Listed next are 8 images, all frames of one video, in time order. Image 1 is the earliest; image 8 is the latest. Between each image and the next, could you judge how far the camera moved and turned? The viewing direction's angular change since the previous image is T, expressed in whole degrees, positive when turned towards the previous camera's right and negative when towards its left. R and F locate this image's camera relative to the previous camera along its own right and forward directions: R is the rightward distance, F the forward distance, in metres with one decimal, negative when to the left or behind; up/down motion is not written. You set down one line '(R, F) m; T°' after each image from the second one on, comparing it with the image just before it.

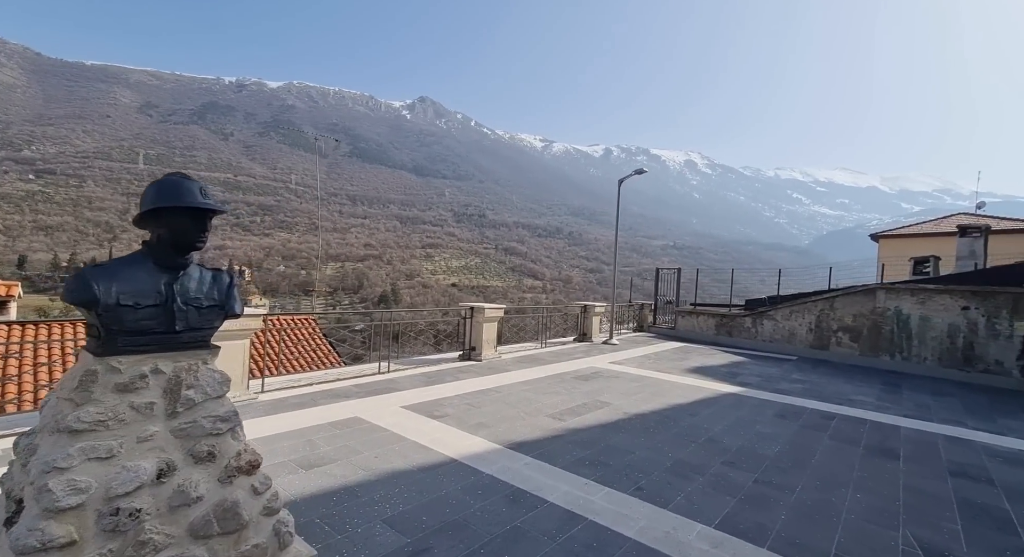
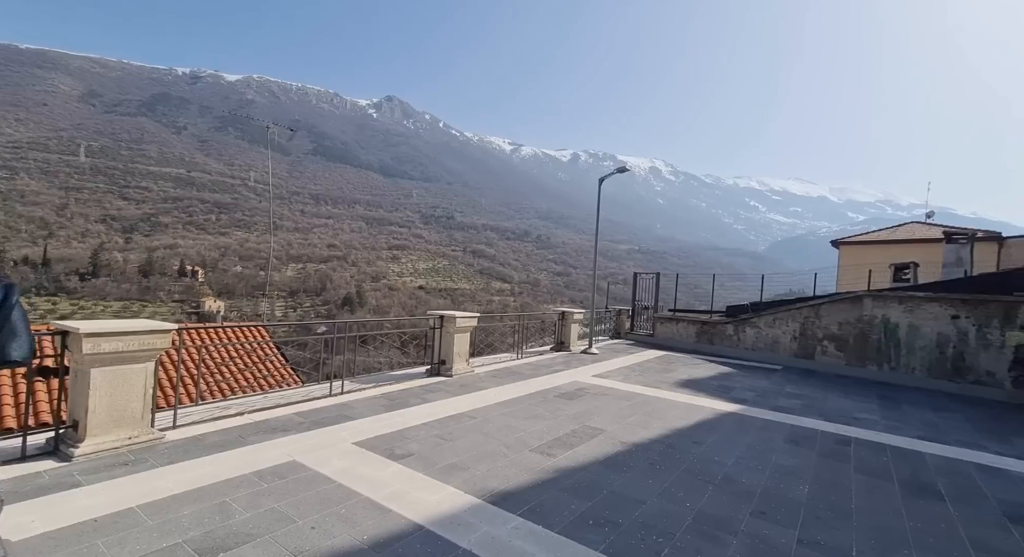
(-0.1, +0.9) m; +4°
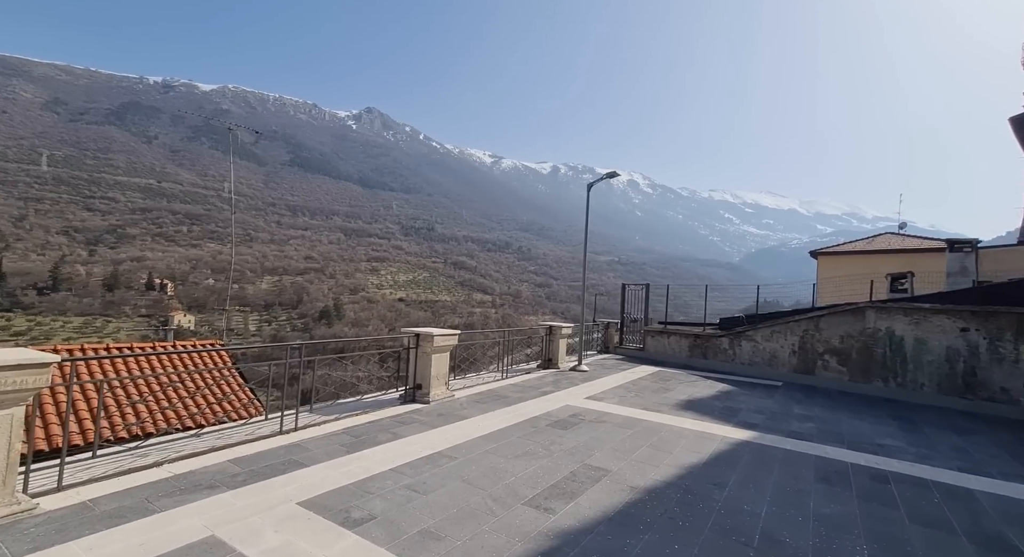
(0.0, +0.8) m; +2°
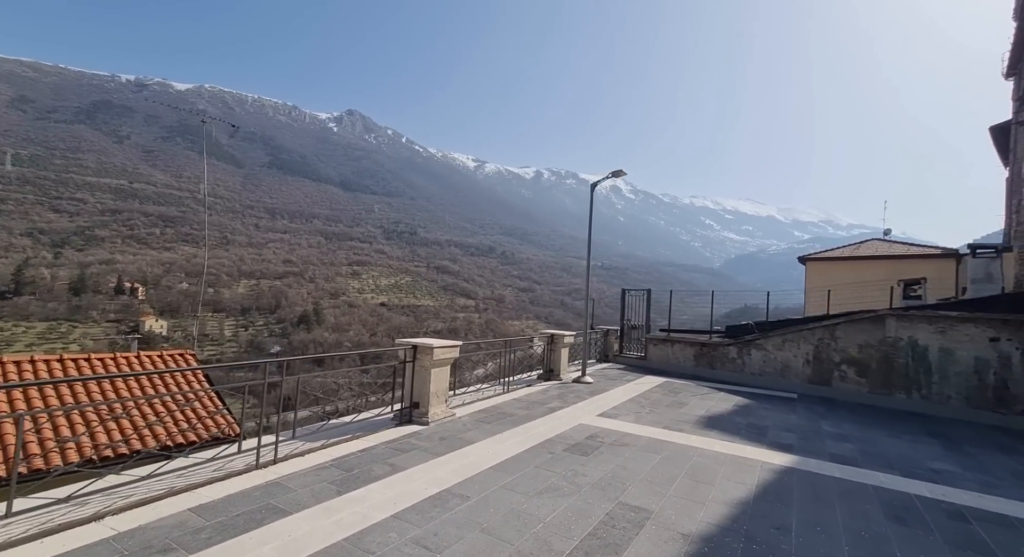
(-0.3, +0.7) m; +2°
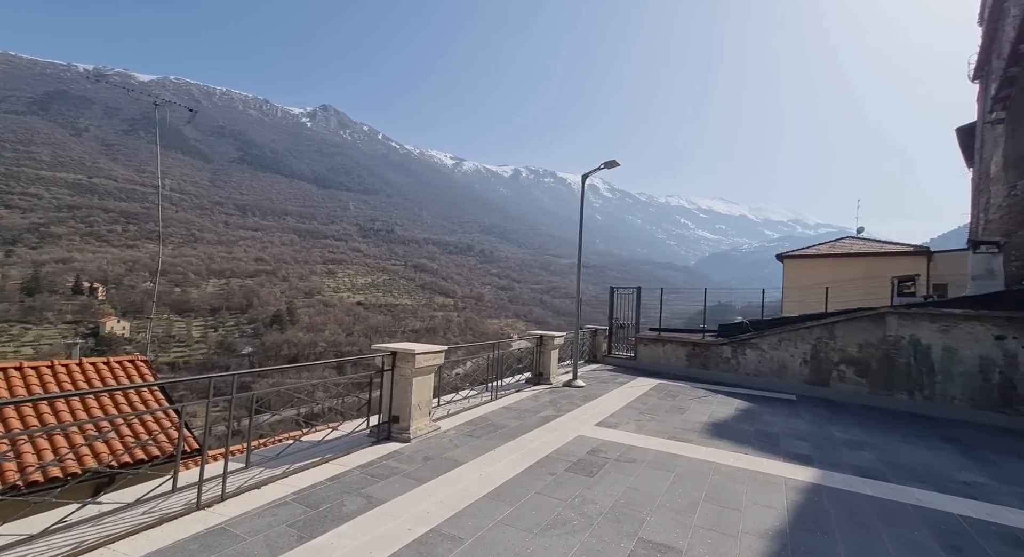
(-0.1, +0.6) m; +3°
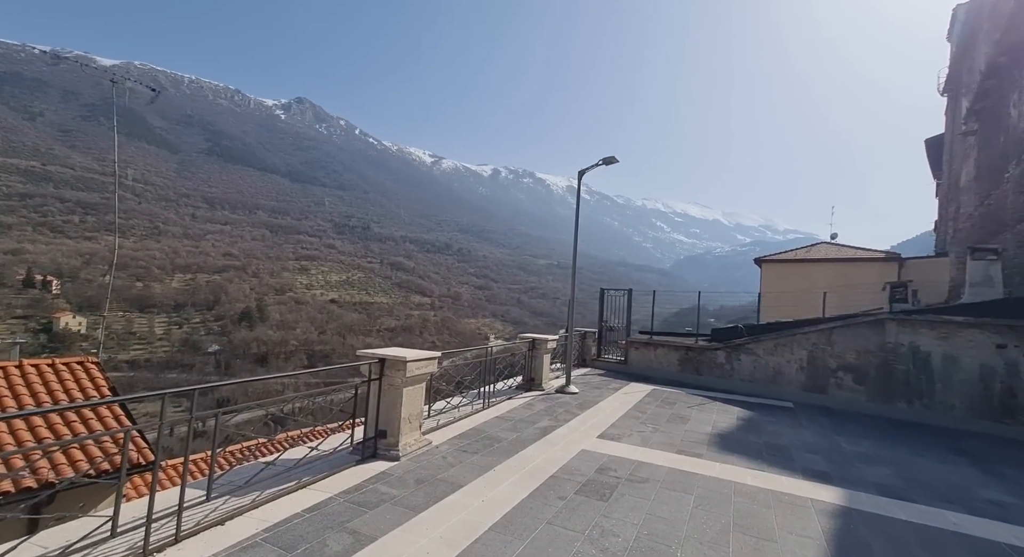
(-0.3, +0.5) m; +3°
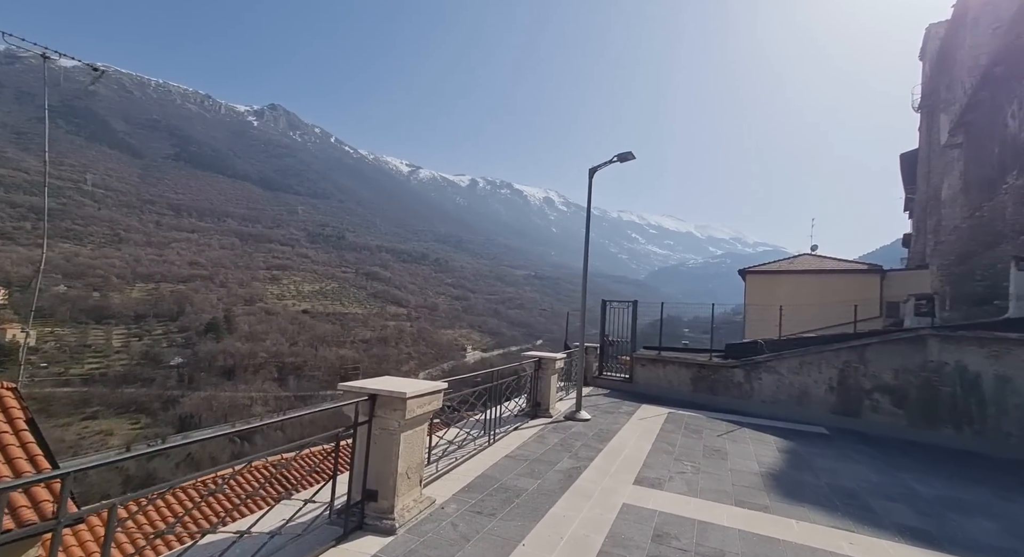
(-0.4, +1.1) m; +3°
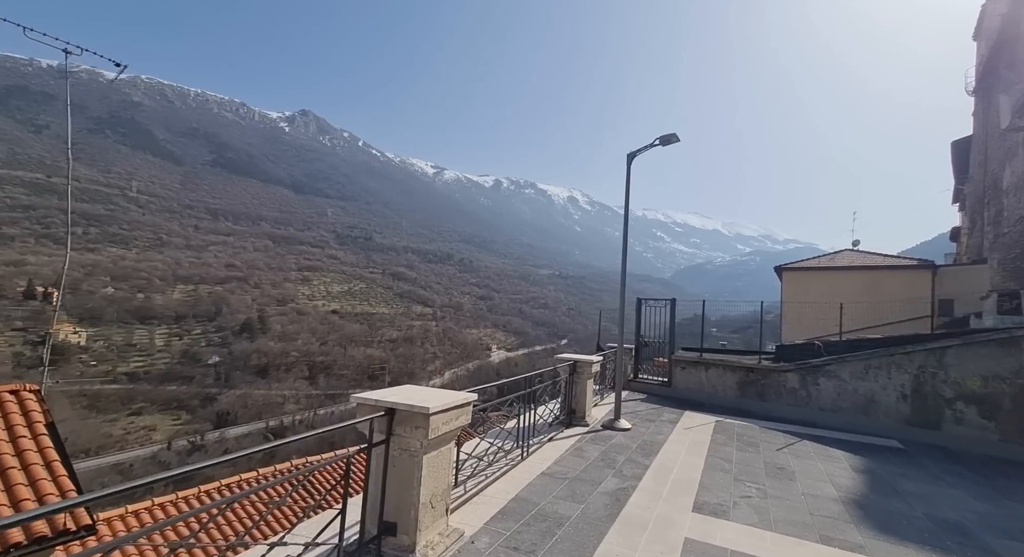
(-0.1, +0.6) m; -3°
